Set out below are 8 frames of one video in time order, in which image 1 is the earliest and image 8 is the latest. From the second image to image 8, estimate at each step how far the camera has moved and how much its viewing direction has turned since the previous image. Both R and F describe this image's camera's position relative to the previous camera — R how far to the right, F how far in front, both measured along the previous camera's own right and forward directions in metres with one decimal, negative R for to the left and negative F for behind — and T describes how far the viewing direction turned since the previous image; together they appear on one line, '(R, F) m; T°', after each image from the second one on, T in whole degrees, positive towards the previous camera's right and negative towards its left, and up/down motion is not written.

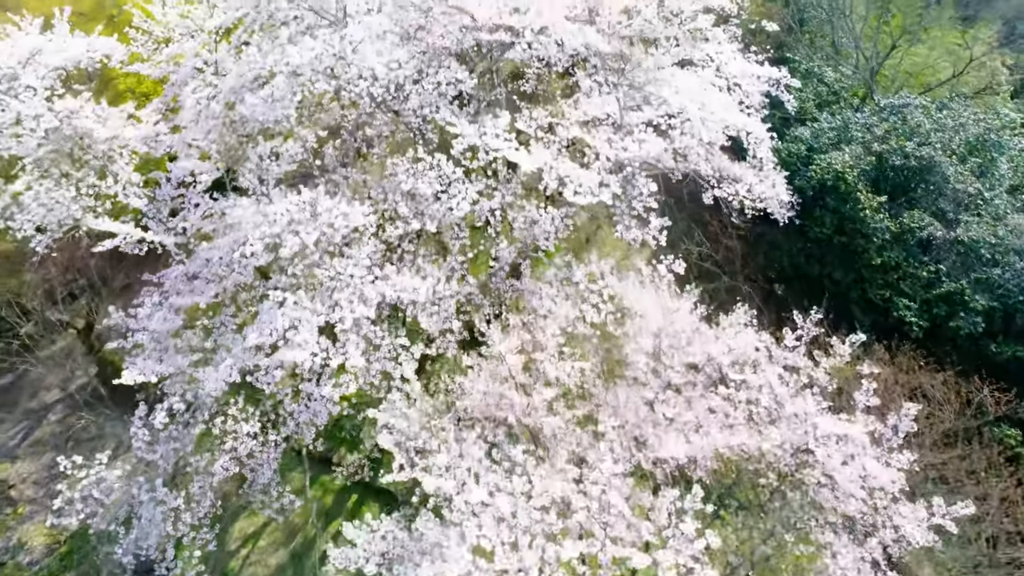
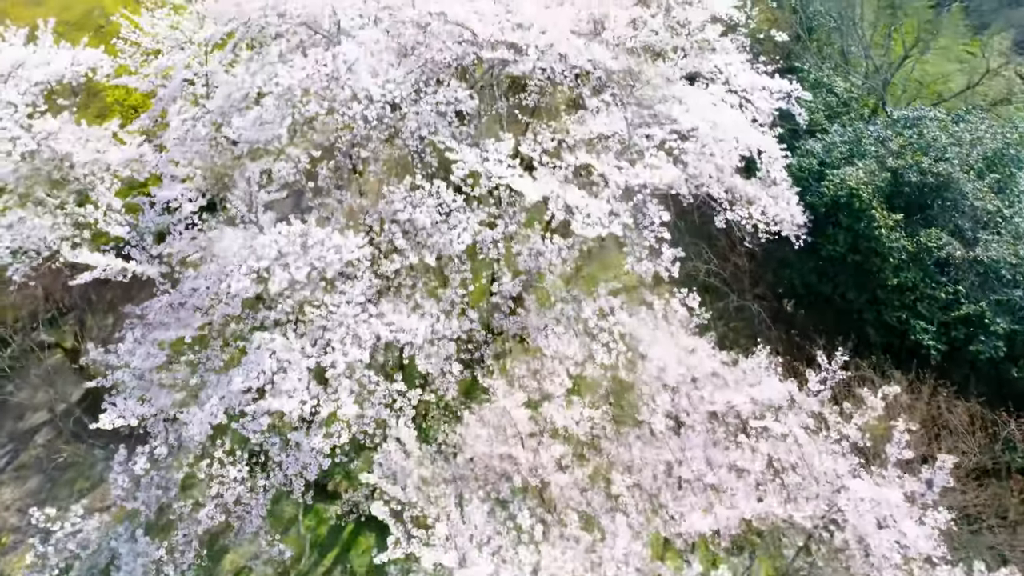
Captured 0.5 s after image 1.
(0.0, +0.4) m; 0°
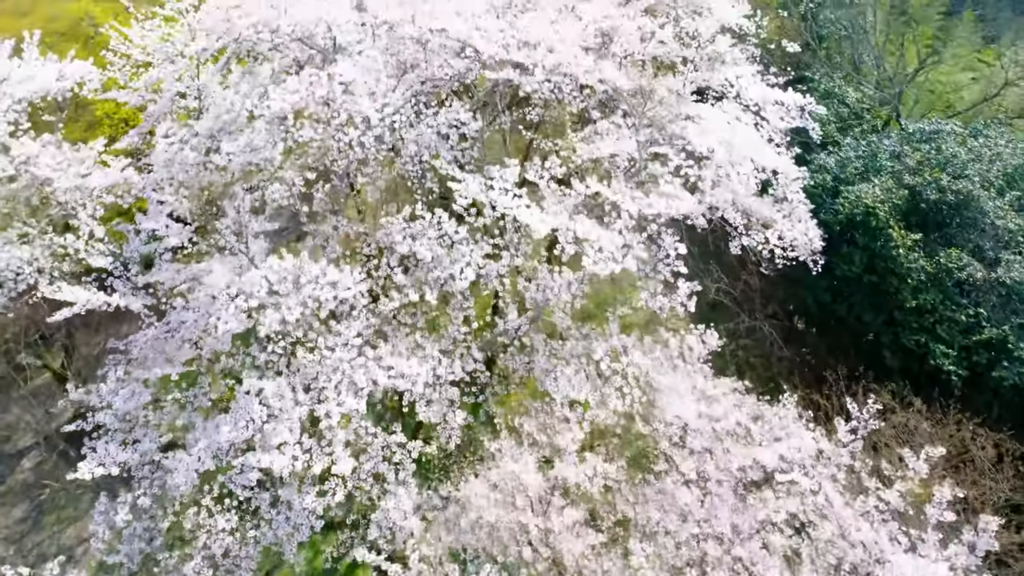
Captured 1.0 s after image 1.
(0.0, +0.4) m; 0°
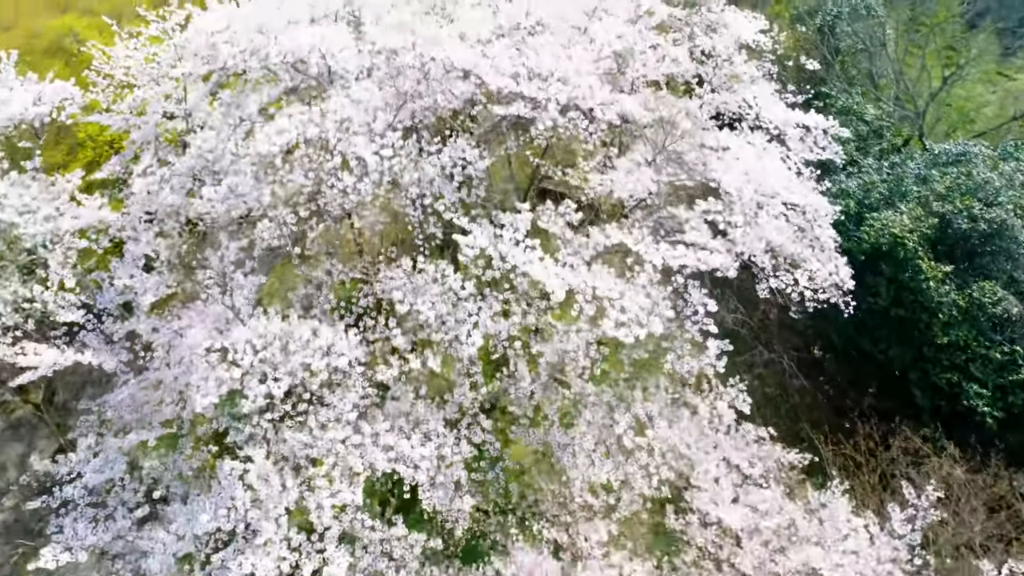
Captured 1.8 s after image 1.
(-0.1, +0.6) m; 0°
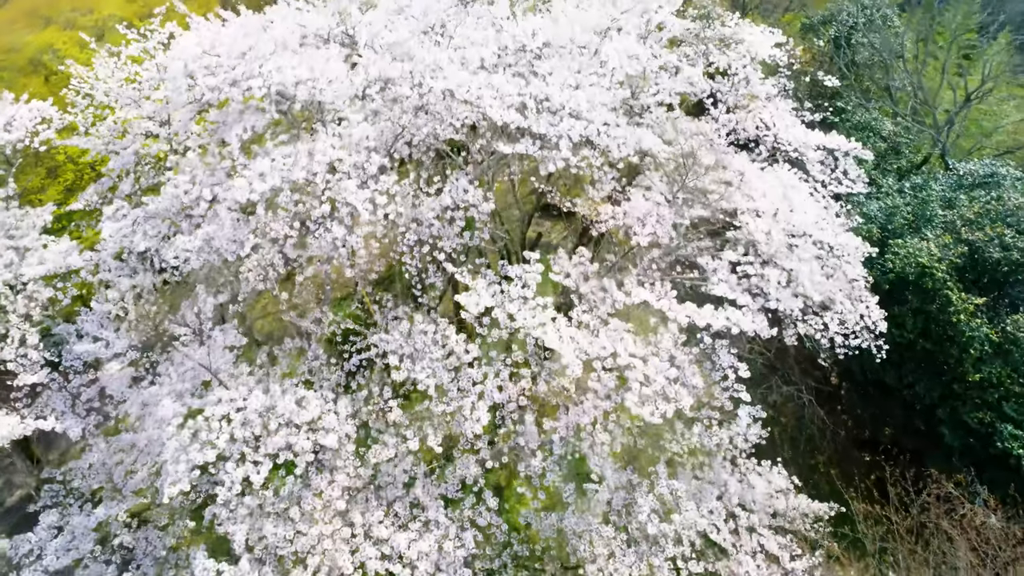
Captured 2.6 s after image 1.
(0.0, +0.6) m; 0°
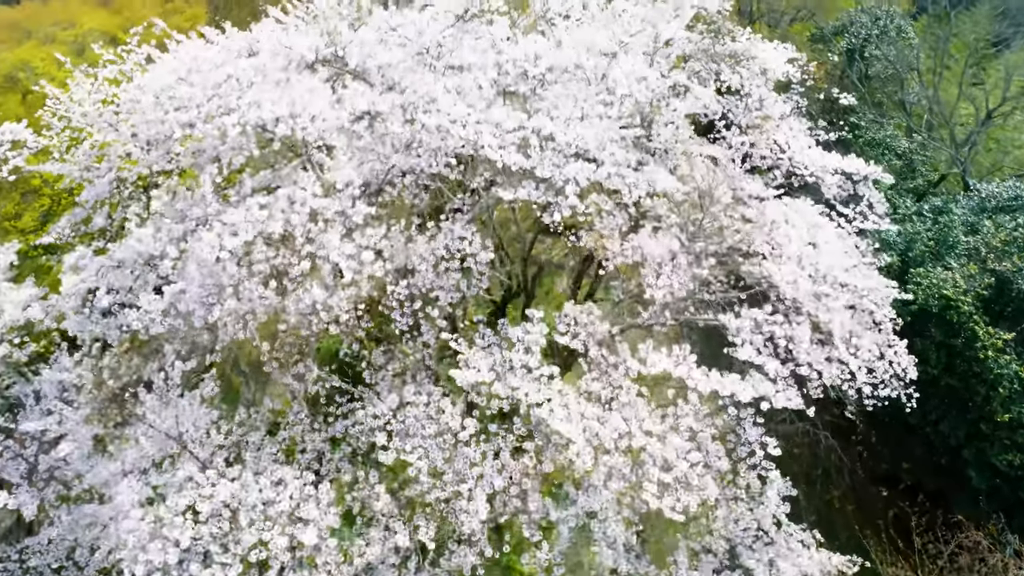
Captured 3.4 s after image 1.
(0.0, +0.6) m; 0°
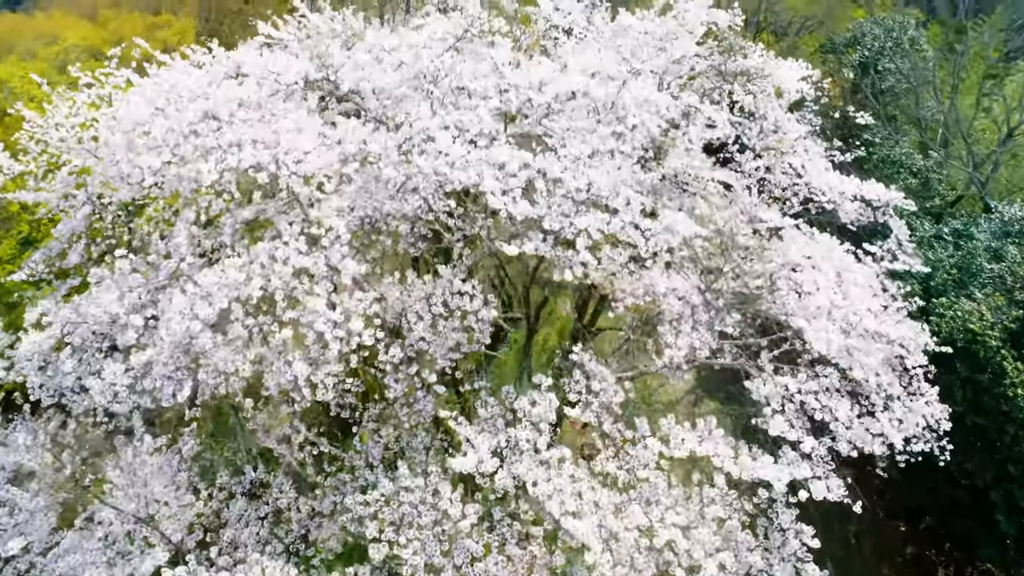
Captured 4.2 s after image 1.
(0.0, +0.5) m; 0°
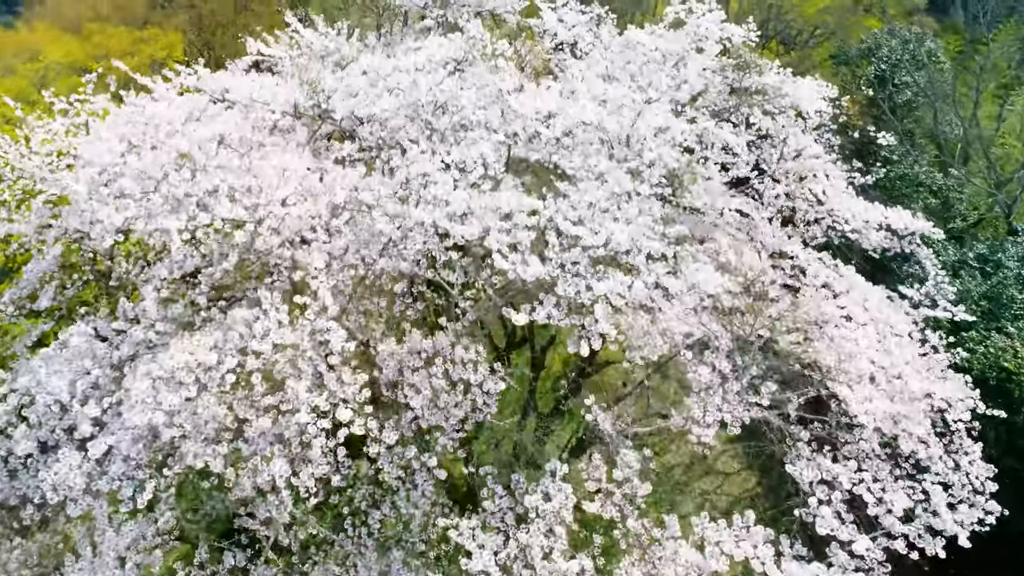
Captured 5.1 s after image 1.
(0.0, +0.5) m; 0°
